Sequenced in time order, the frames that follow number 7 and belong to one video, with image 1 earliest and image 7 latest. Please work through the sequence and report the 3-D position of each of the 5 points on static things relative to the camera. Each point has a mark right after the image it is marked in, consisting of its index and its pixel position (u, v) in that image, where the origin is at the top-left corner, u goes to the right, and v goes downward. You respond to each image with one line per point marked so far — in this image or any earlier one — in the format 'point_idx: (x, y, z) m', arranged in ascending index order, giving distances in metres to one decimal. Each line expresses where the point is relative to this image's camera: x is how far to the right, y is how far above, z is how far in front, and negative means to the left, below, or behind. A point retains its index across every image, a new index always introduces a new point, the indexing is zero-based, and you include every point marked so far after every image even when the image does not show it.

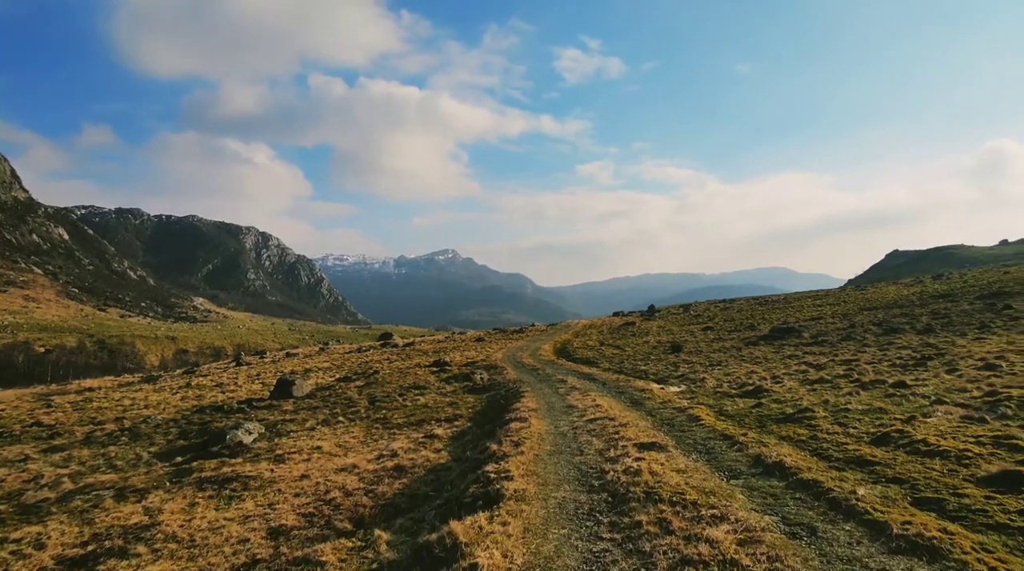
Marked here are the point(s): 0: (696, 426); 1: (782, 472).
0: (+7.3, -5.6, +19.6) m
1: (+6.9, -4.8, +12.6) m
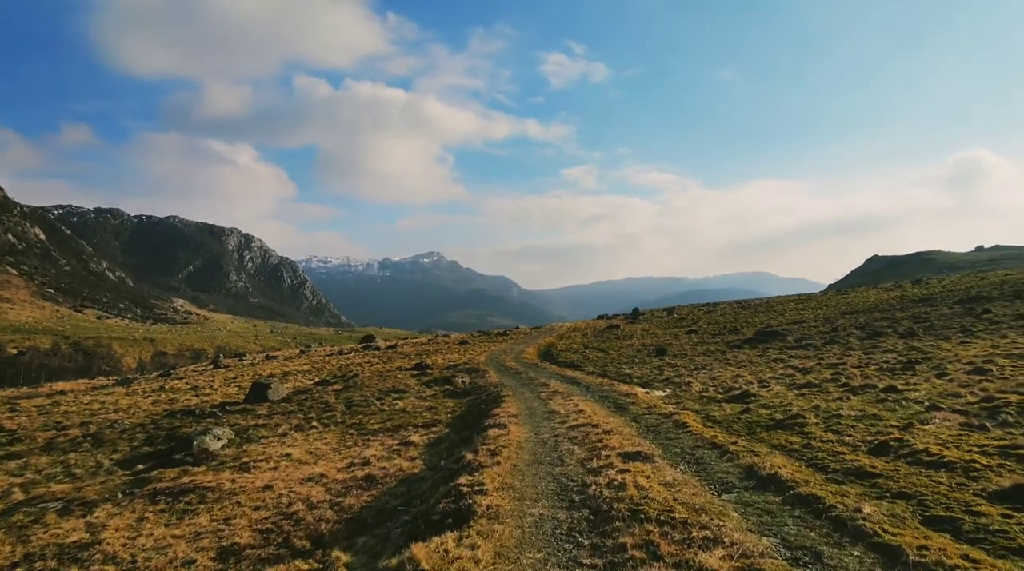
0: (+6.5, -5.6, +18.6) m
1: (+6.2, -4.7, +11.6) m
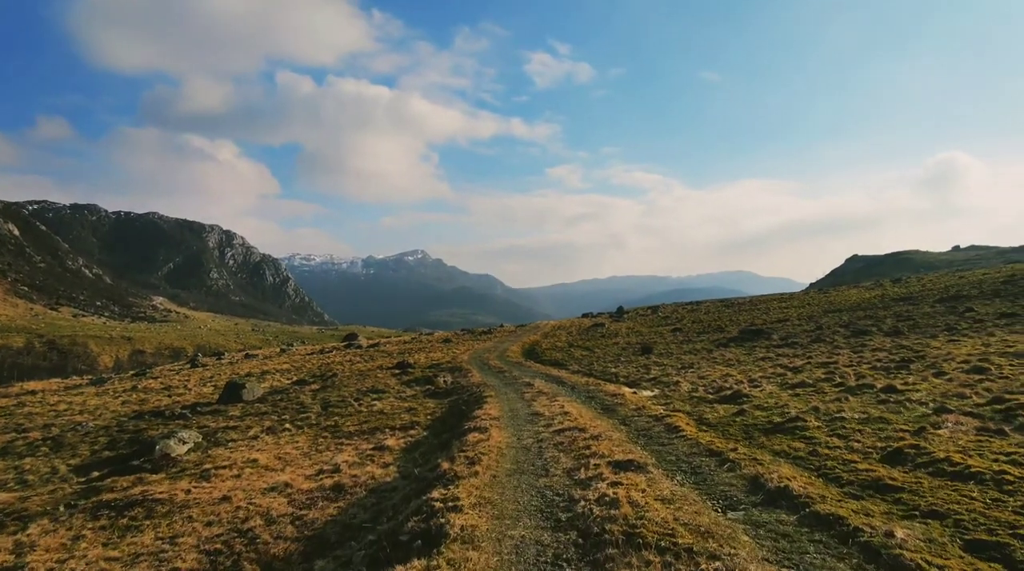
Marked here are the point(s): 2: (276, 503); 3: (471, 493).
0: (+5.8, -5.4, +17.3) m
1: (+5.8, -4.5, +10.3) m
2: (-8.4, -7.8, +17.6) m
3: (-1.1, -5.4, +12.9) m
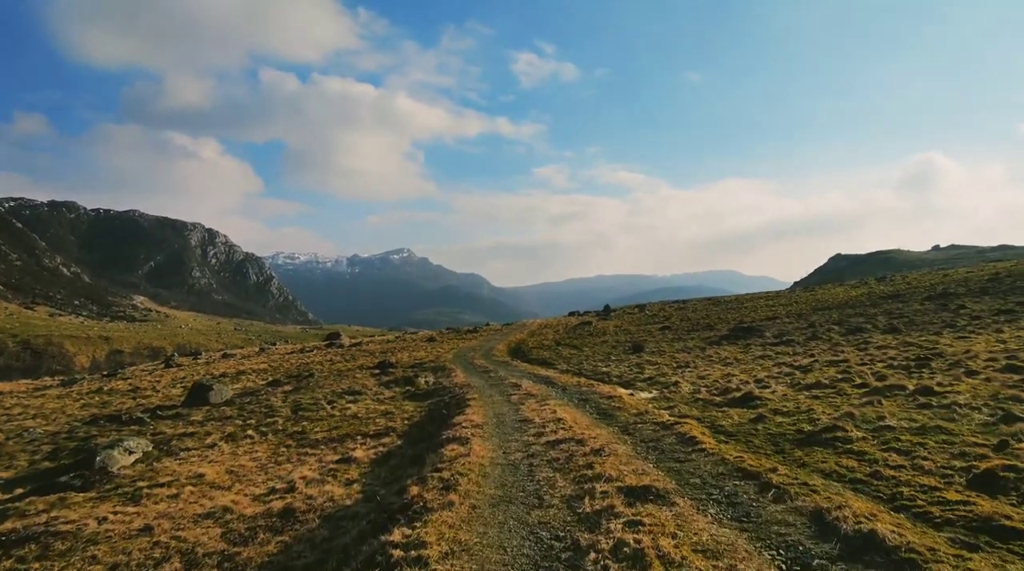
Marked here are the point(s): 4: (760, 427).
0: (+5.3, -4.9, +14.4) m
1: (+5.5, -4.0, +7.4) m
2: (-8.8, -7.3, +14.3) m
3: (-1.4, -4.9, +9.8) m
4: (+9.0, -5.1, +17.9) m
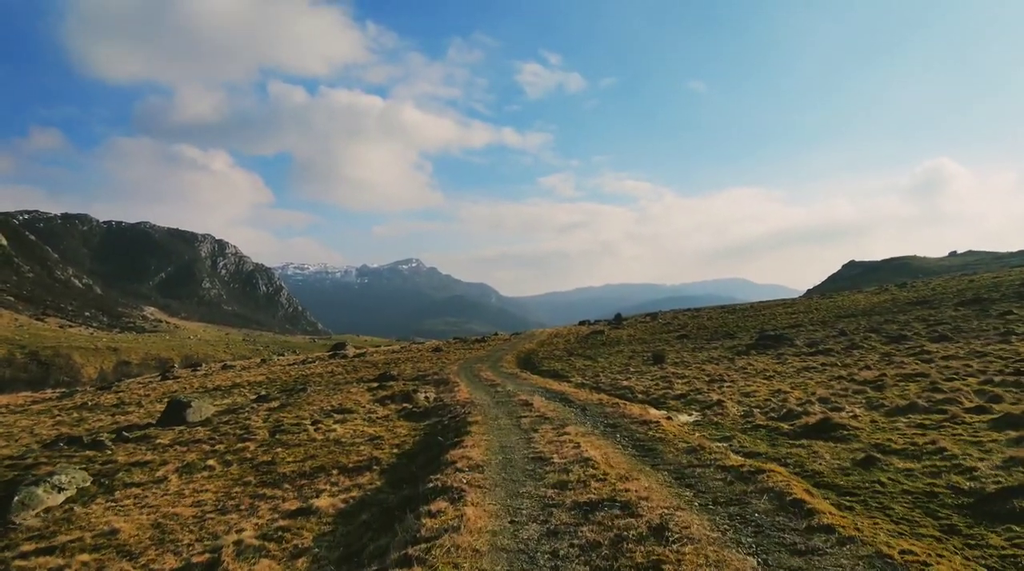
0: (+5.6, -4.5, +9.0) m
1: (+5.6, -3.5, +1.9) m
2: (-8.6, -7.0, +9.0) m
3: (-1.2, -4.5, +4.5) m
4: (+9.3, -4.8, +12.4) m
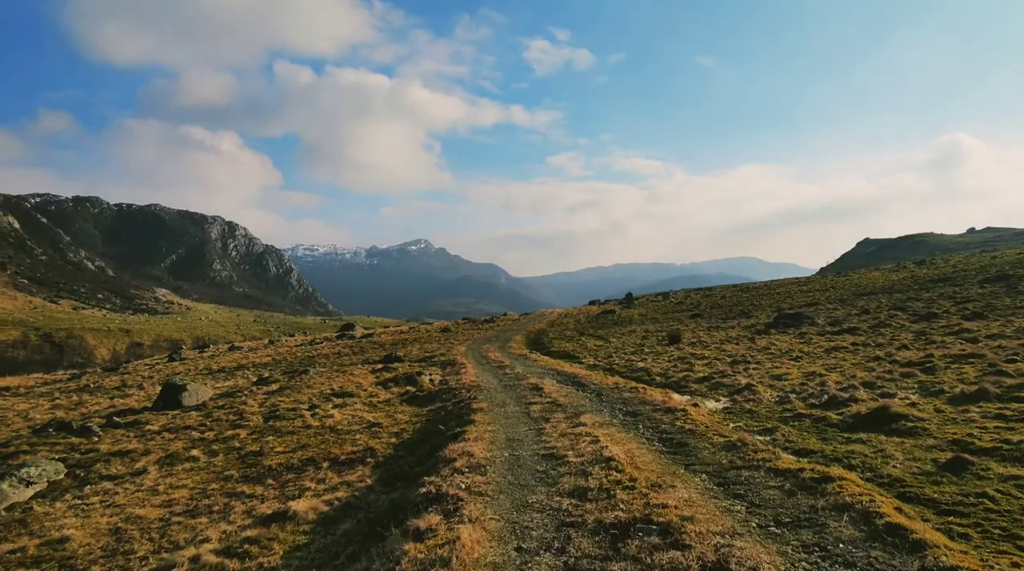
0: (+5.7, -3.9, +6.4) m
1: (+5.6, -3.2, -0.7) m
2: (-8.5, -6.4, +6.8) m
3: (-1.2, -4.1, +2.0) m
4: (+9.4, -4.0, +9.7) m
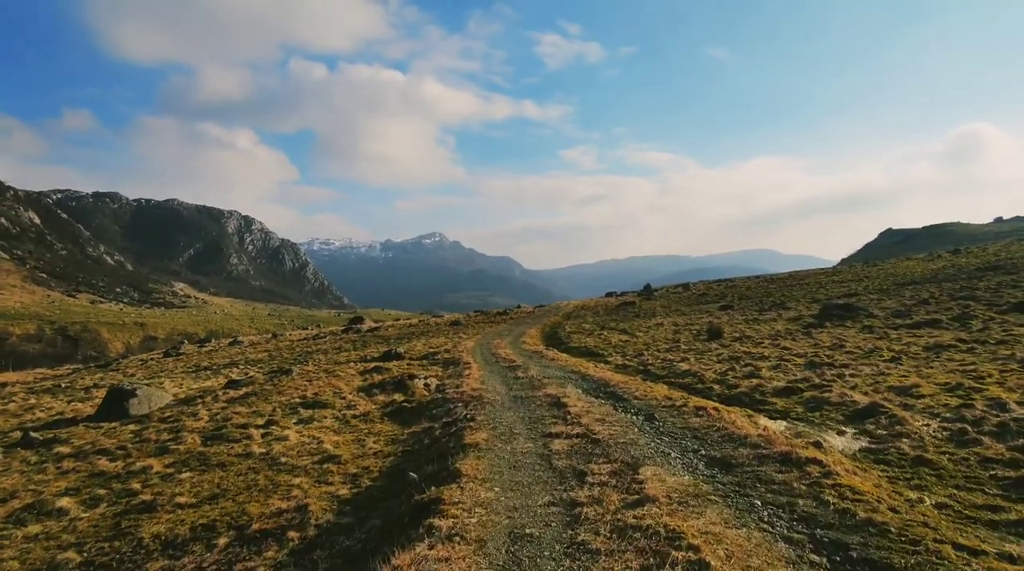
0: (+5.5, -3.2, -2.1) m
1: (+5.2, -2.6, -9.2) m
2: (-8.6, -5.8, -1.2) m
3: (-1.5, -3.5, -6.3) m
4: (+9.4, -3.3, +1.2) m
